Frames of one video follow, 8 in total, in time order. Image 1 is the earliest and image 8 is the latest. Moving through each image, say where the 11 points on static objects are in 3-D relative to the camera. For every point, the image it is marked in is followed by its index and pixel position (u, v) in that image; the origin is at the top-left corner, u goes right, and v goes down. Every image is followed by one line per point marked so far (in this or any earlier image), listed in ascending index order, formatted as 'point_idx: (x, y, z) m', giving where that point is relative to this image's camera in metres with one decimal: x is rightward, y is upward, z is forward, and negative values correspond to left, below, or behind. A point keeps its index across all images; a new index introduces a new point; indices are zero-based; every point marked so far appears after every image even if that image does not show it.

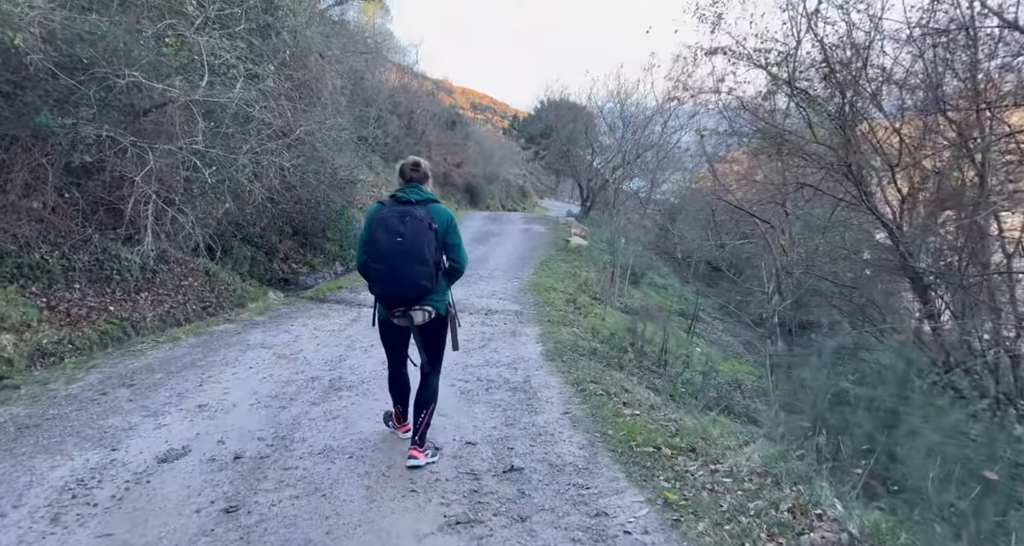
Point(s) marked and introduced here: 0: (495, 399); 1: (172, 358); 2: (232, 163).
0: (-0.1, -0.9, +4.7) m
1: (-3.3, -0.8, +6.6) m
2: (-4.4, +1.8, +10.9) m
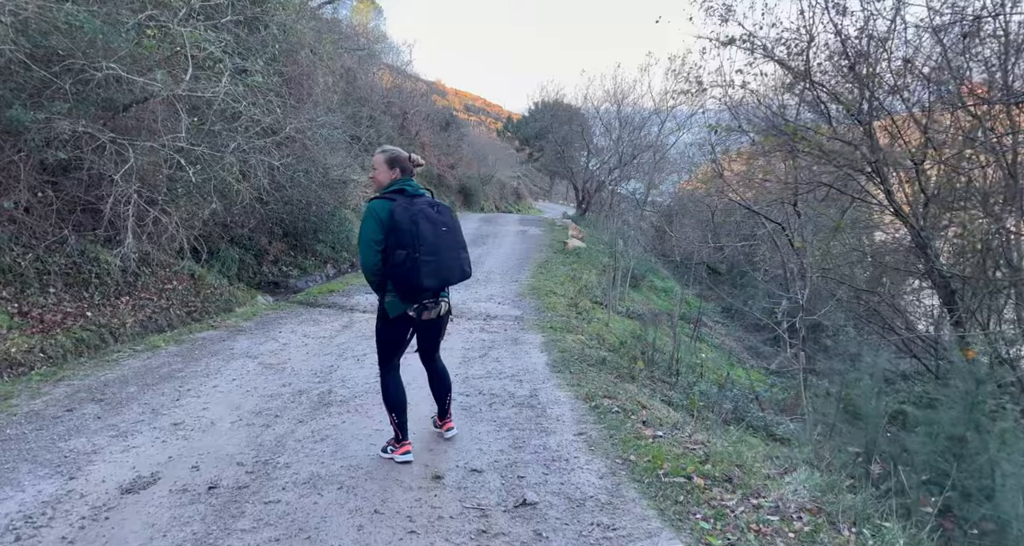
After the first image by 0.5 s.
0: (-0.1, -0.9, +4.3) m
1: (-3.3, -0.9, +6.2) m
2: (-4.5, +1.7, +10.4) m
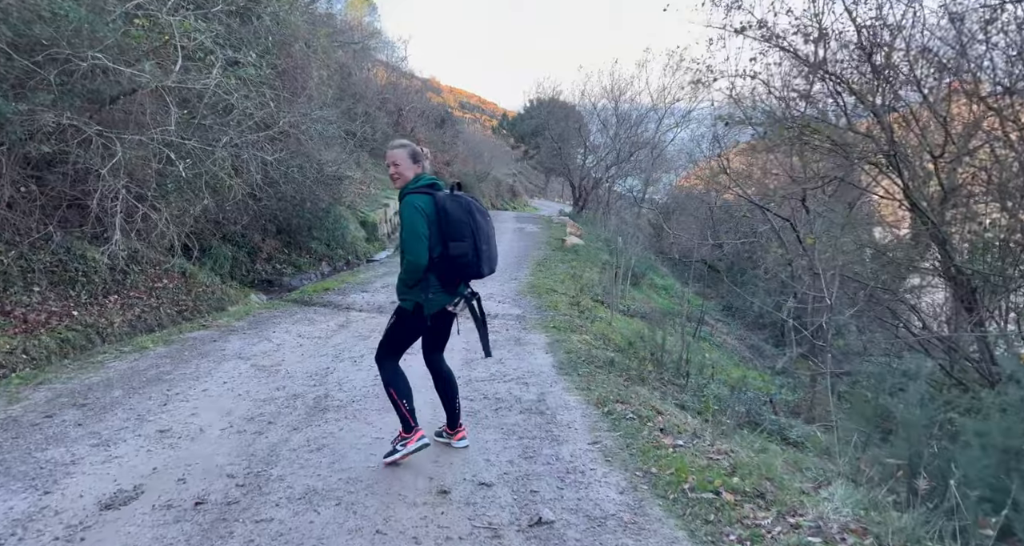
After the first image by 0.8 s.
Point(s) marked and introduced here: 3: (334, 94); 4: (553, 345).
0: (0.0, -0.9, +4.0) m
1: (-3.2, -0.9, +5.9) m
2: (-4.5, +1.7, +10.1) m
3: (-4.1, +4.0, +15.5) m
4: (+0.4, -0.7, +6.4) m
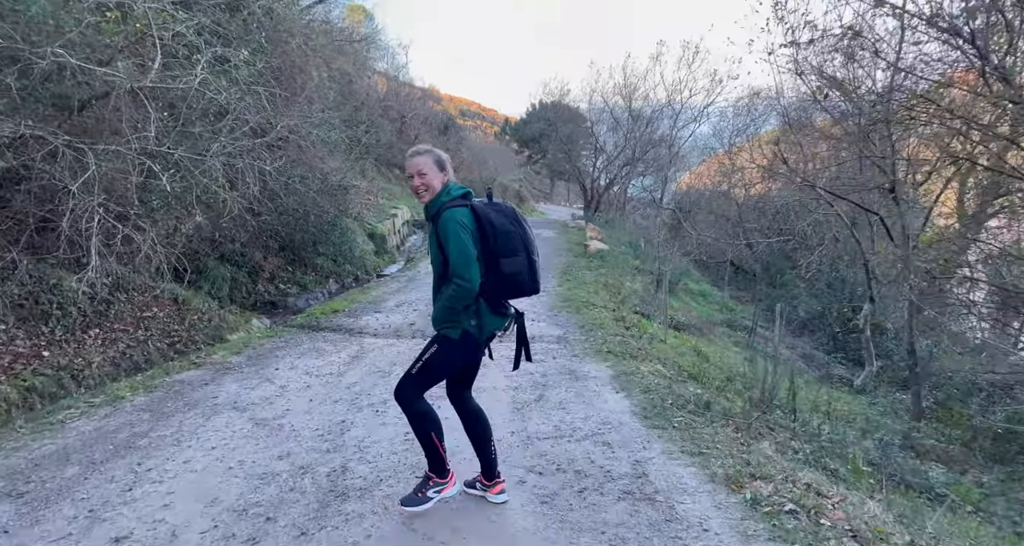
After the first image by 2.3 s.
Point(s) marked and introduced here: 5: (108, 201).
0: (+0.4, -1.0, +2.8) m
1: (-2.8, -1.1, +4.7) m
2: (-4.1, +1.4, +8.9) m
3: (-3.8, +3.7, +14.4) m
4: (+0.8, -0.8, +5.1) m
5: (-4.8, +0.8, +8.0) m
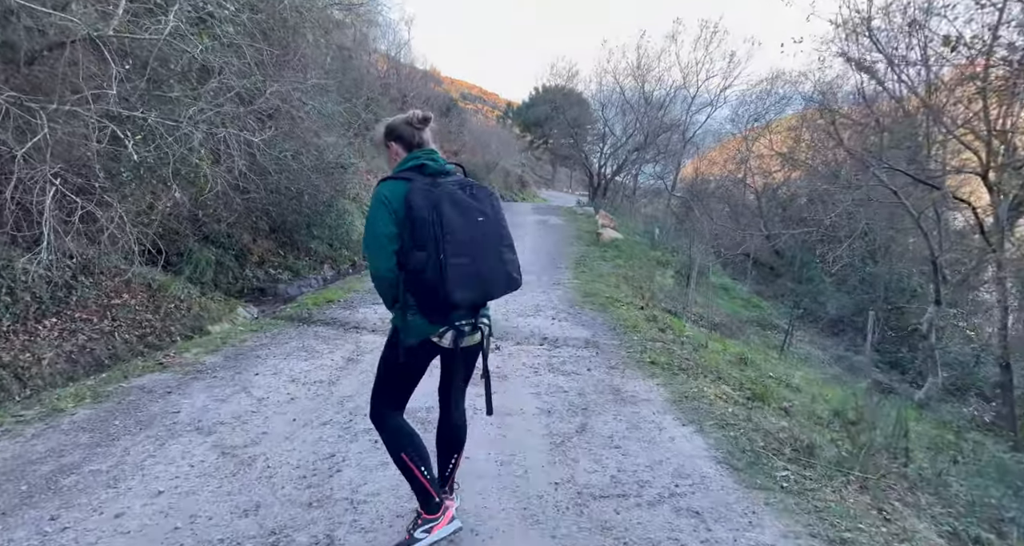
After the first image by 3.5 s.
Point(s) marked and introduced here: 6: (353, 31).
0: (+0.6, -1.0, +1.8) m
1: (-2.6, -1.0, +3.6) m
2: (-3.9, +1.6, +7.8) m
3: (-3.5, +4.0, +13.2) m
4: (+1.0, -0.8, +4.1) m
5: (-4.5, +1.0, +6.9) m
6: (-4.3, +6.6, +18.6) m
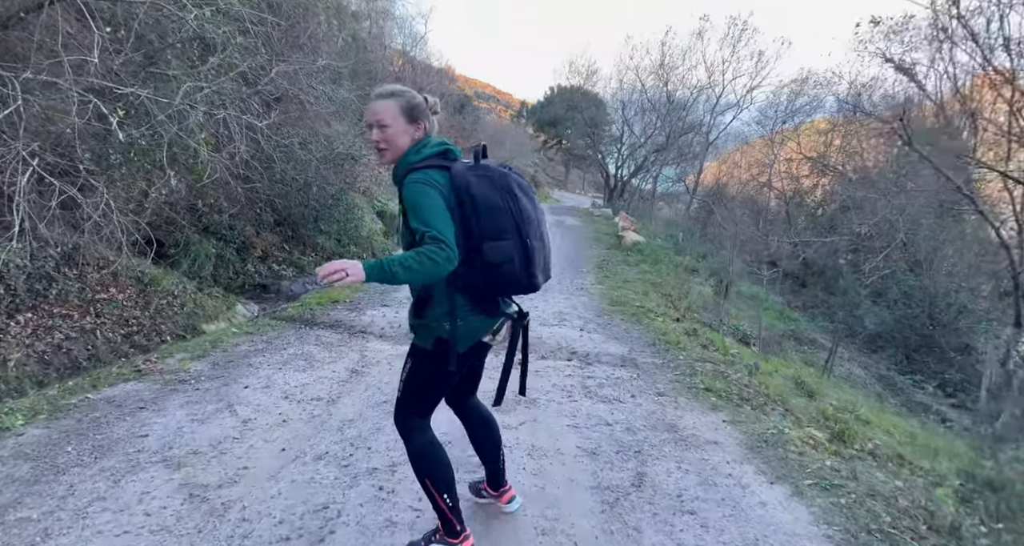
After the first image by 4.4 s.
0: (+0.7, -1.1, +1.0) m
1: (-2.4, -1.0, +2.9) m
2: (-3.6, +1.6, +7.1) m
3: (-3.1, +4.0, +12.5) m
4: (+1.2, -0.9, +3.3) m
5: (-4.3, +1.1, +6.2) m
6: (-3.7, +6.7, +17.8) m
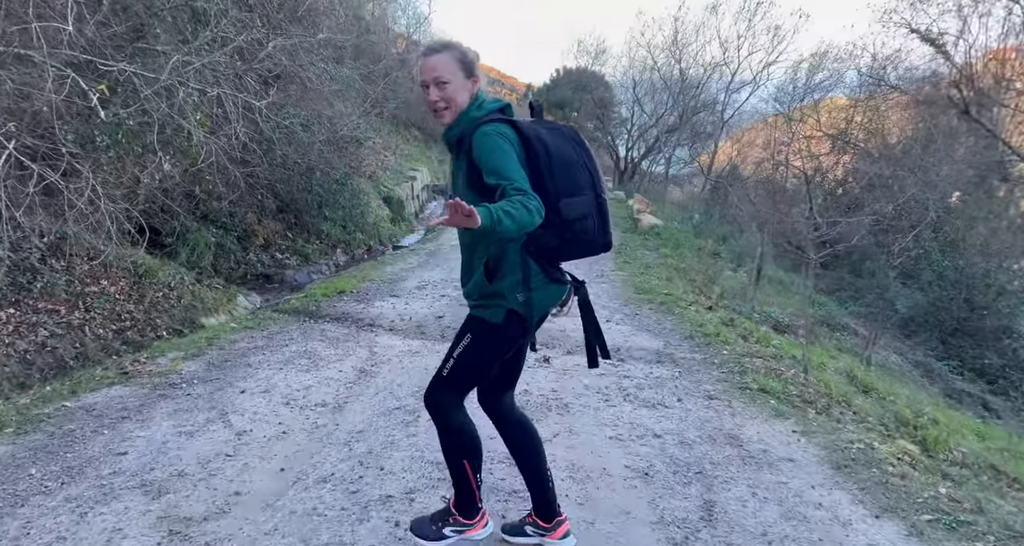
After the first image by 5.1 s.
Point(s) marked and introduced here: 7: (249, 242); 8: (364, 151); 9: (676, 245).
0: (+0.9, -1.1, +0.4) m
1: (-2.3, -1.0, +2.4) m
2: (-3.4, +1.7, +6.5) m
3: (-2.9, +4.2, +11.9) m
4: (+1.3, -0.8, +2.7) m
5: (-4.1, +1.2, +5.7) m
6: (-3.5, +7.0, +17.2) m
7: (-3.9, +0.4, +10.0) m
8: (-2.6, +2.1, +12.0) m
9: (+3.1, +0.5, +12.7) m
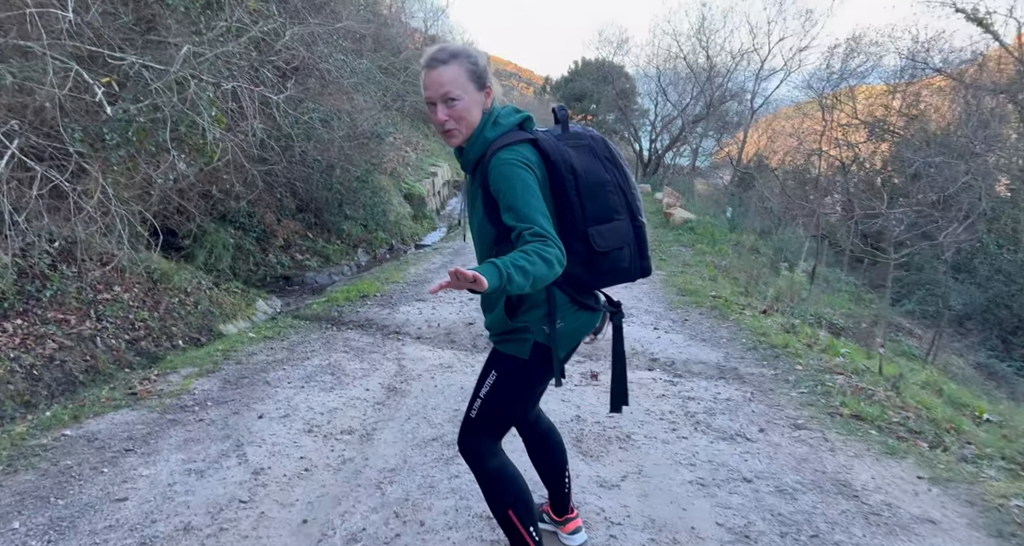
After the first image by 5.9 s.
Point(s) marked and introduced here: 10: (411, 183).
0: (+1.1, -1.2, -0.1) m
1: (-2.1, -1.1, +1.9) m
2: (-3.1, +1.7, +6.1) m
3: (-2.4, +4.2, +11.4) m
4: (+1.6, -0.9, +2.2) m
5: (-3.8, +1.1, +5.2) m
6: (-2.9, +7.0, +16.7) m
7: (-3.4, +0.4, +9.6) m
8: (-2.1, +2.1, +11.5) m
9: (+3.6, +0.6, +12.0) m
10: (-2.1, +1.9, +14.4) m
